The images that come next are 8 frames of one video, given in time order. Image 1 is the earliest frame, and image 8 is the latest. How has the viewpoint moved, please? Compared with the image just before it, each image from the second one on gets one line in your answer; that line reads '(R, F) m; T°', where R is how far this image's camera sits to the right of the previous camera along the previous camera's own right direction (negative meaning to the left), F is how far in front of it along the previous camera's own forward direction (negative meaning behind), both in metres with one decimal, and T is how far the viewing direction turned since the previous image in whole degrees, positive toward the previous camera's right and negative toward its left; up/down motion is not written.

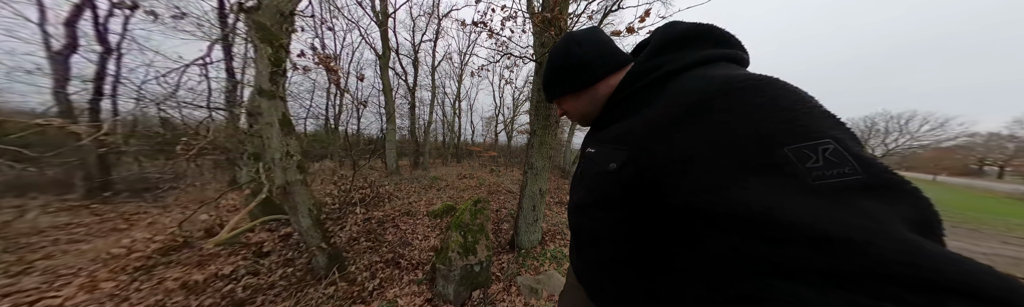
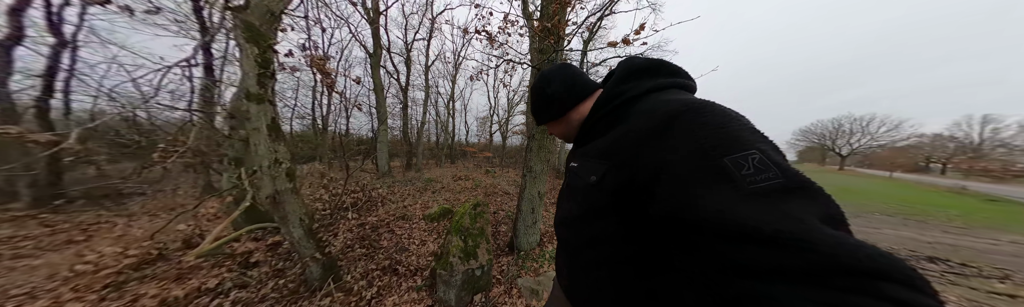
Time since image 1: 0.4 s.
(-0.1, 0.0) m; +2°
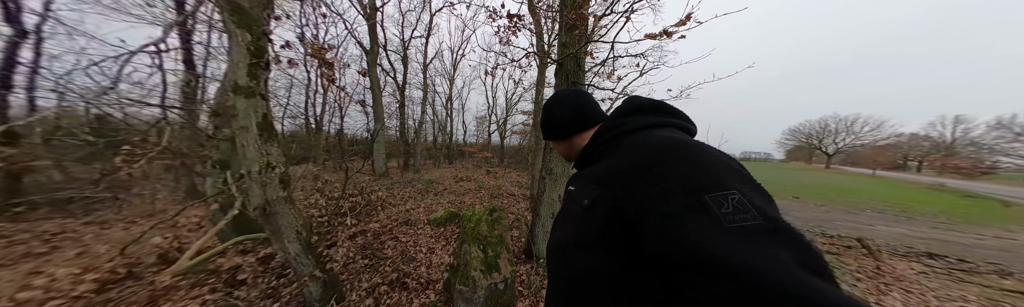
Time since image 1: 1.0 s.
(-0.5, +0.3) m; +1°
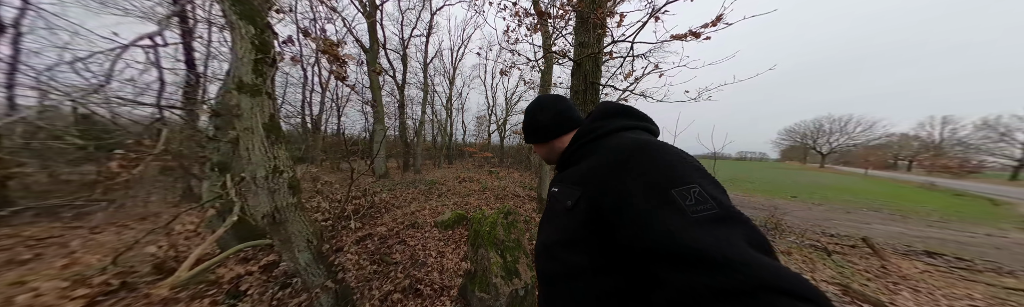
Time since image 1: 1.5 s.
(-0.4, +0.1) m; +1°
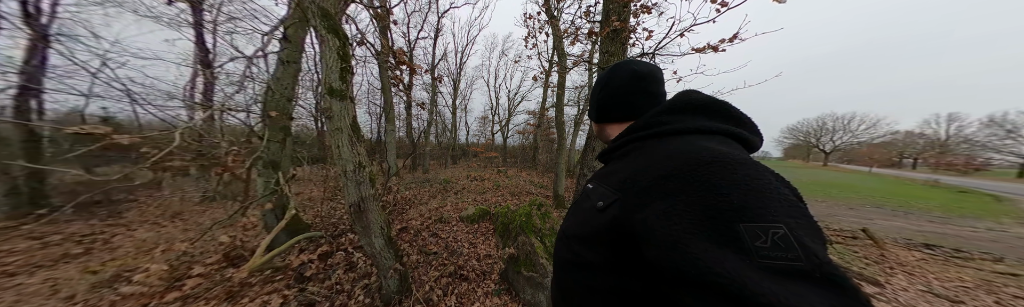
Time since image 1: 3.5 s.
(-0.7, -0.4) m; 0°
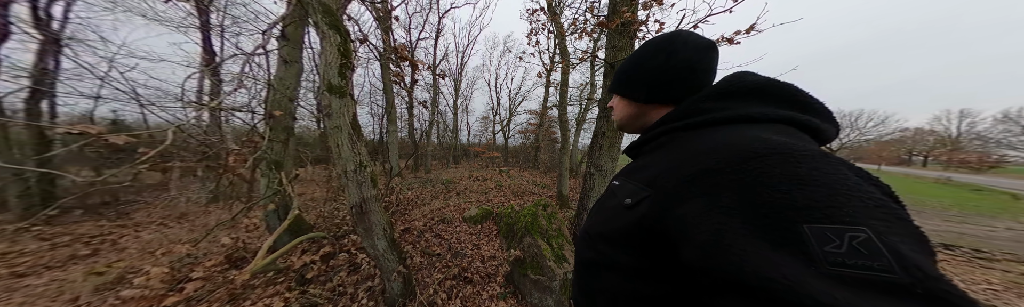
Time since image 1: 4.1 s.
(-0.1, +0.1) m; 0°
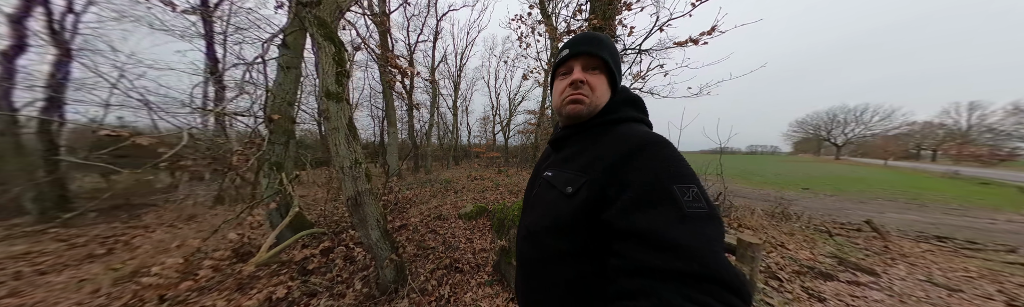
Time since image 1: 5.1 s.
(+0.3, -0.2) m; -1°
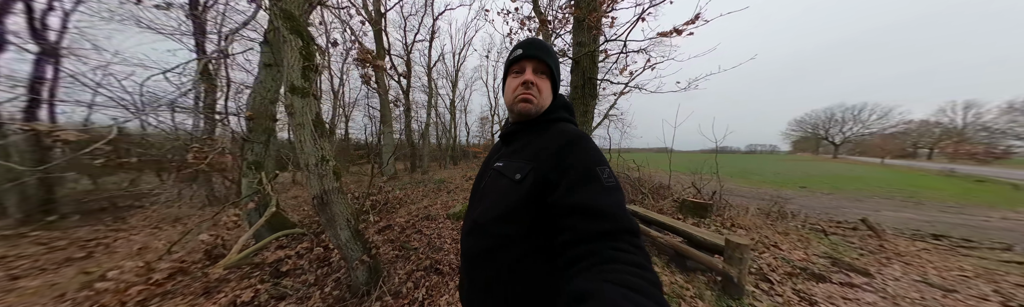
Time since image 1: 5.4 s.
(+0.4, +0.1) m; 0°
